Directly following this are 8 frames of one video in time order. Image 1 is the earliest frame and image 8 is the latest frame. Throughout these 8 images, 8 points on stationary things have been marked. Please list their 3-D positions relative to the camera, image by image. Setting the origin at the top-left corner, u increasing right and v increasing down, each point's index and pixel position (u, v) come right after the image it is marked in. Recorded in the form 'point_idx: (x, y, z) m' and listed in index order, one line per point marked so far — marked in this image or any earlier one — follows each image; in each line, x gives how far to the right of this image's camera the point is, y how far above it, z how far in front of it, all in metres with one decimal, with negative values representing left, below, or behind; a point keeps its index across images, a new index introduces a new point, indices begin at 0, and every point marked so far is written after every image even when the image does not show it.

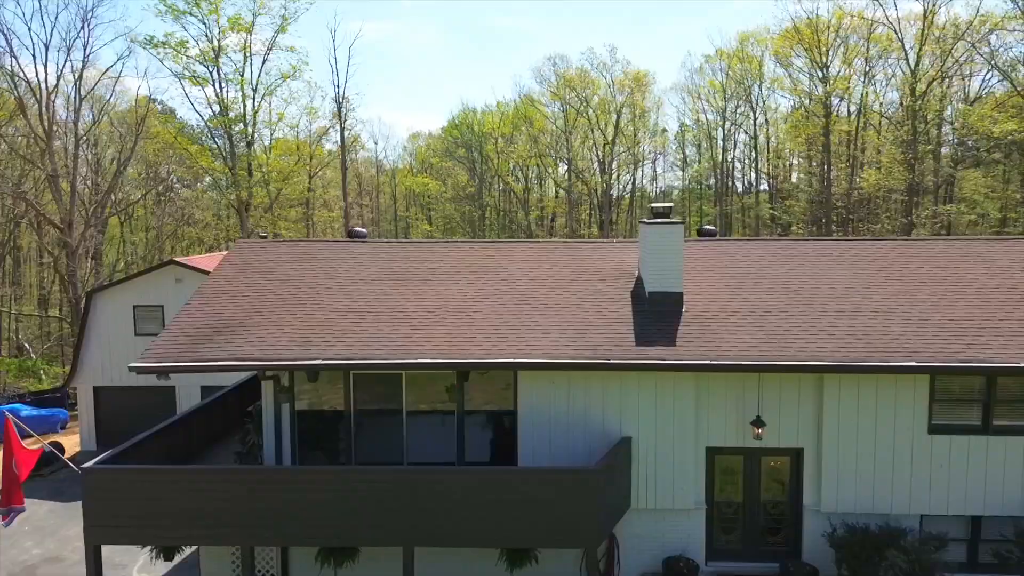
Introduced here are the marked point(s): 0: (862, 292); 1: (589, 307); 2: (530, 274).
0: (+4.5, -0.1, +8.0) m
1: (+1.0, -0.2, +7.8) m
2: (+0.2, +0.2, +8.7) m
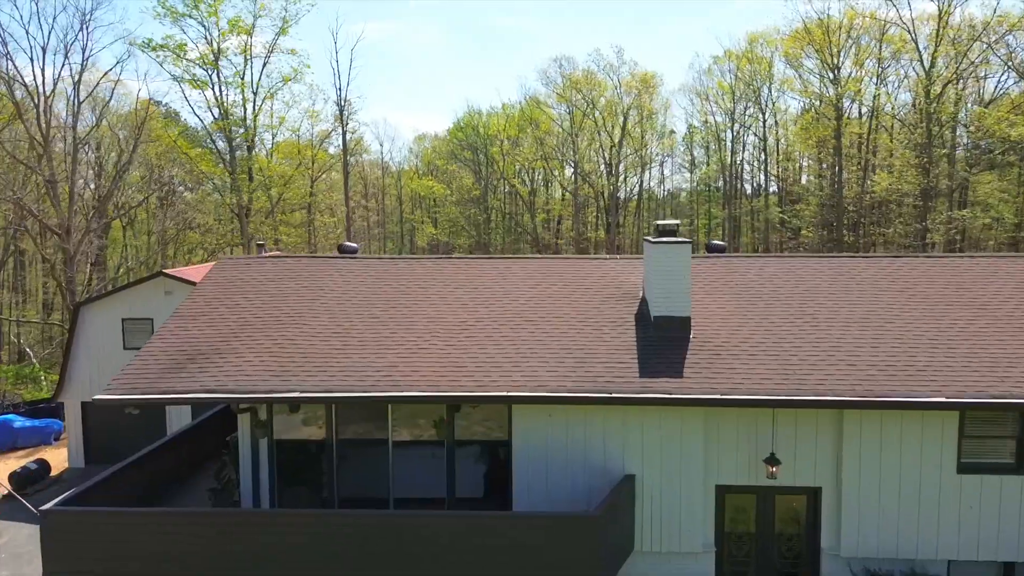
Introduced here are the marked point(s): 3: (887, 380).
0: (+4.5, -0.4, +7.4) m
1: (+0.9, -0.5, +7.3) m
2: (+0.2, -0.1, +8.2) m
3: (+3.9, -1.0, +6.4) m
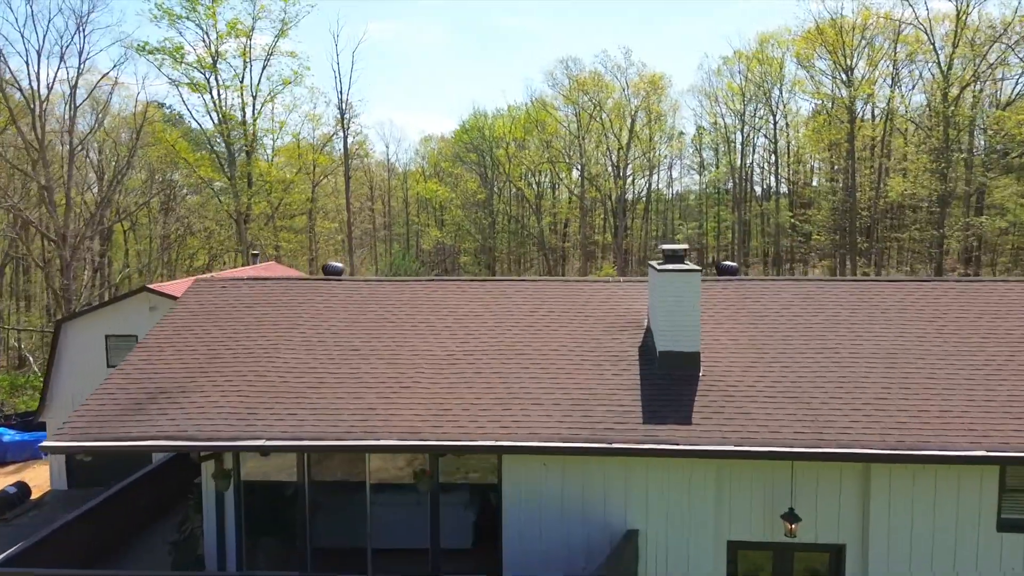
0: (+4.4, -0.7, +6.8) m
1: (+0.8, -0.9, +6.6) m
2: (+0.1, -0.4, +7.5) m
3: (+3.8, -1.3, +5.7) m
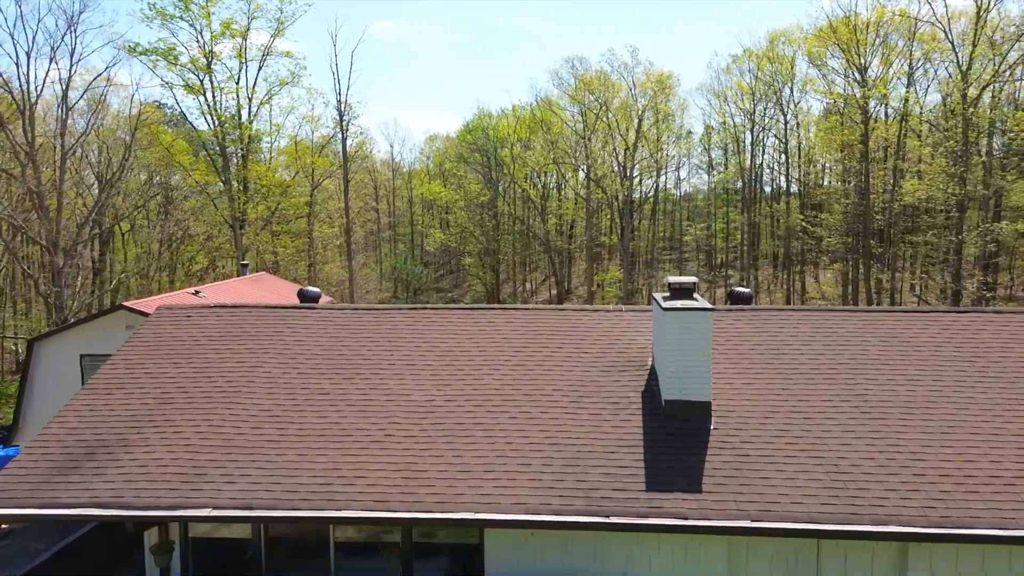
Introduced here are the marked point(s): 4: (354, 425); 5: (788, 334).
0: (+4.2, -1.1, +5.9) m
1: (+0.7, -1.2, +5.9) m
2: (0.0, -0.8, +6.8) m
3: (+3.7, -1.7, +4.9) m
4: (-1.5, -1.3, +5.8) m
5: (+3.2, -0.5, +7.2) m
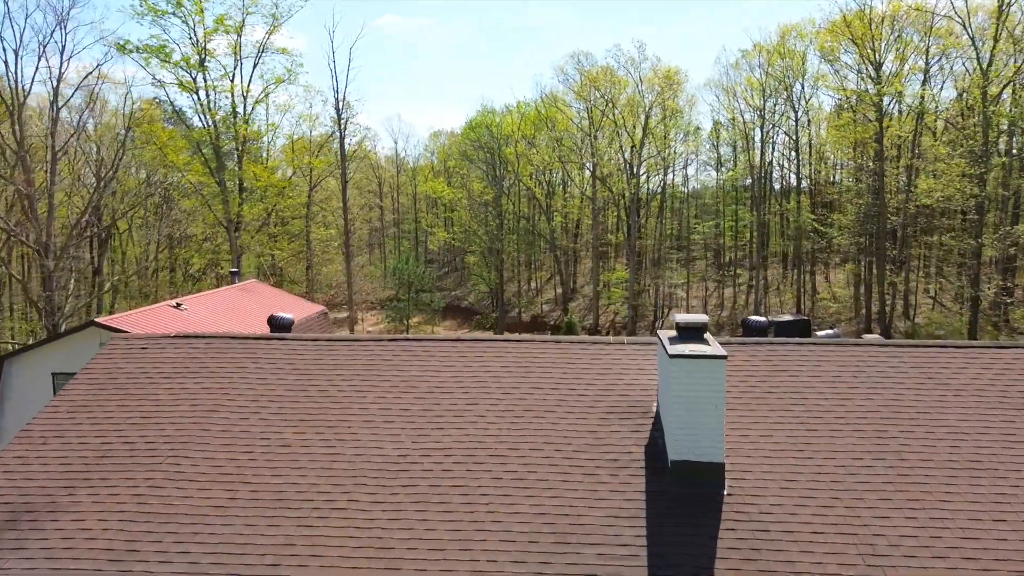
0: (+4.1, -1.5, +5.2) m
1: (+0.6, -1.6, +5.1) m
2: (-0.1, -1.1, +6.0) m
3: (+3.5, -2.1, +4.2) m
4: (-1.6, -1.6, +5.1) m
5: (+3.1, -0.9, +6.4) m
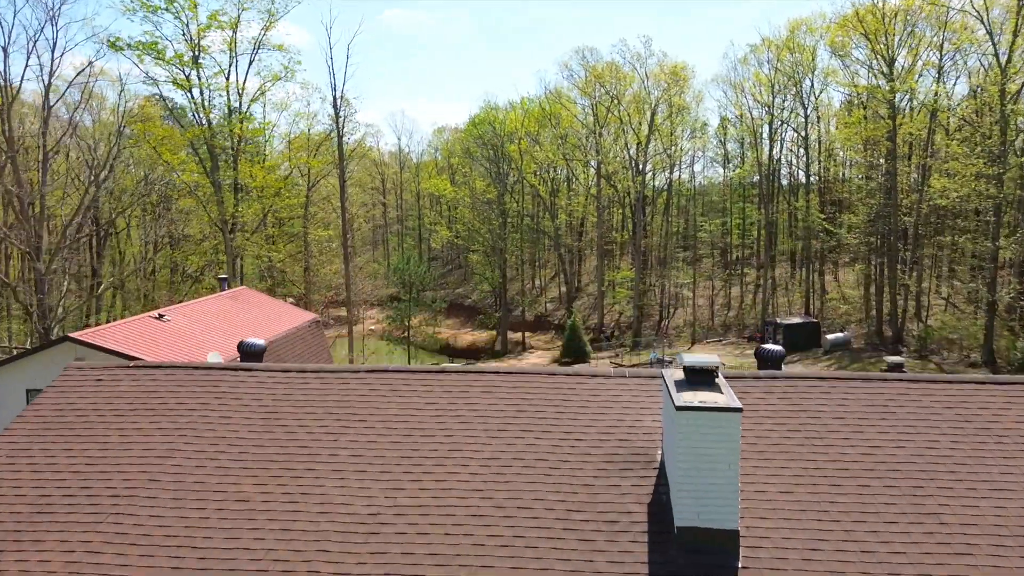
0: (+4.0, -1.8, +4.5) m
1: (+0.4, -1.9, +4.5) m
2: (-0.2, -1.4, +5.4) m
3: (+3.4, -2.4, +3.5) m
4: (-1.8, -1.9, +4.5) m
5: (+3.0, -1.2, +5.7) m
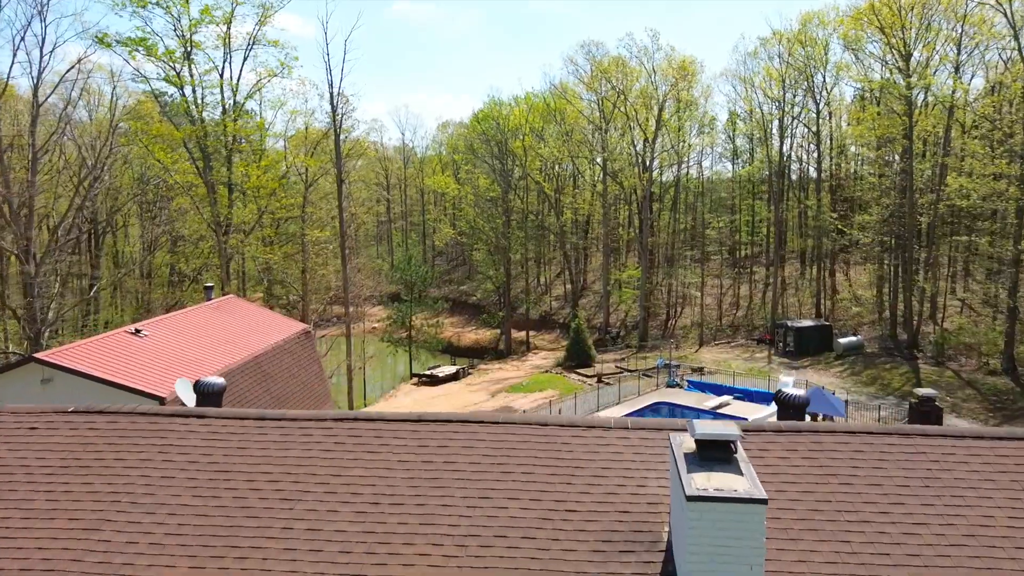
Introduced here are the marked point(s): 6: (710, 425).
0: (+3.9, -2.1, +3.7) m
1: (+0.3, -2.3, +3.7) m
2: (-0.4, -1.8, +4.6) m
3: (+3.2, -2.8, +2.7) m
4: (-1.9, -2.3, +3.8) m
5: (+2.8, -1.5, +4.9) m
6: (+1.4, -0.9, +4.1) m
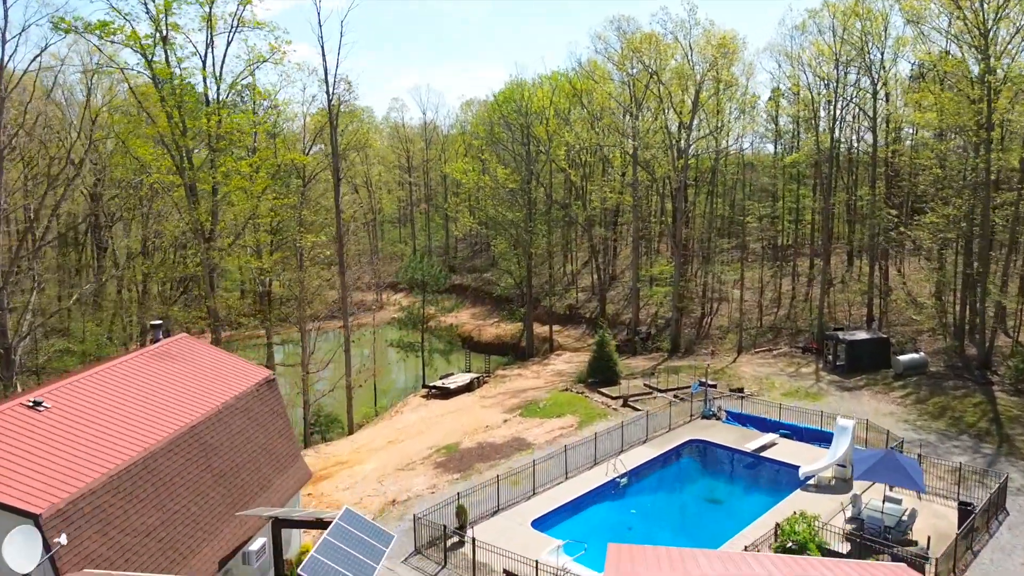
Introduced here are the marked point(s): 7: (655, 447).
0: (+3.3, -3.5, +0.8) m
1: (-0.2, -3.6, +1.0) m
2: (-0.8, -3.1, +2.0) m
3: (+2.6, -4.2, -0.1) m
4: (-2.4, -3.6, +1.2) m
5: (+2.4, -2.9, +2.1) m
6: (+0.9, -2.2, +1.3) m
7: (+4.5, -5.0, +19.5) m
